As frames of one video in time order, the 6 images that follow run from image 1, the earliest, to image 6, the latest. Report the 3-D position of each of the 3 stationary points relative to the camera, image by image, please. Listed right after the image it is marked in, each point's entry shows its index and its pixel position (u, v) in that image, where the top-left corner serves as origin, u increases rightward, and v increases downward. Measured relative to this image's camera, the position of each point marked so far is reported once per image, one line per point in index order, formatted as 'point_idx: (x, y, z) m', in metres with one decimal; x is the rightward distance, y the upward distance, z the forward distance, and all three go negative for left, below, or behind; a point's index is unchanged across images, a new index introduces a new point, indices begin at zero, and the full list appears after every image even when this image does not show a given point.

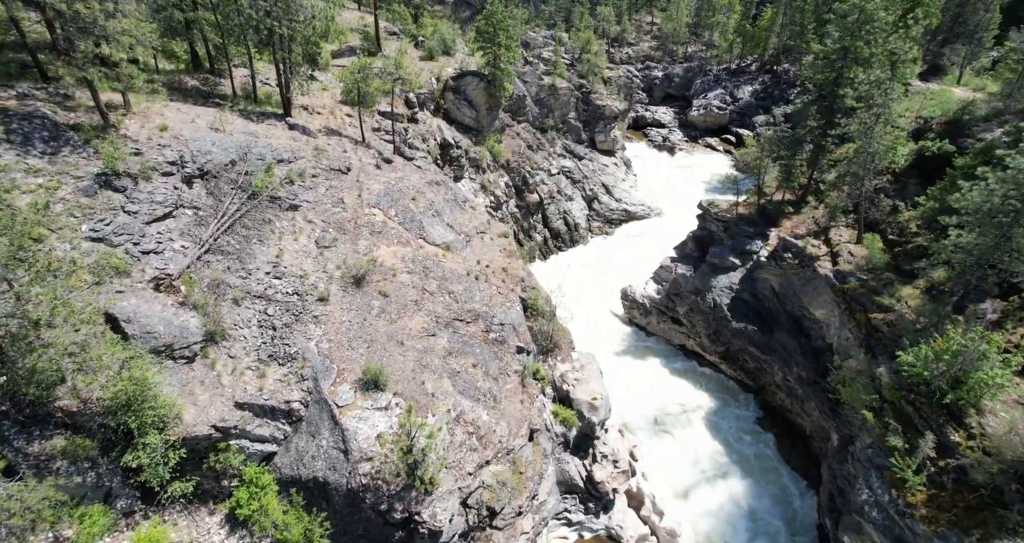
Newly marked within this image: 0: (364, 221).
0: (-6.1, +2.0, +19.9) m
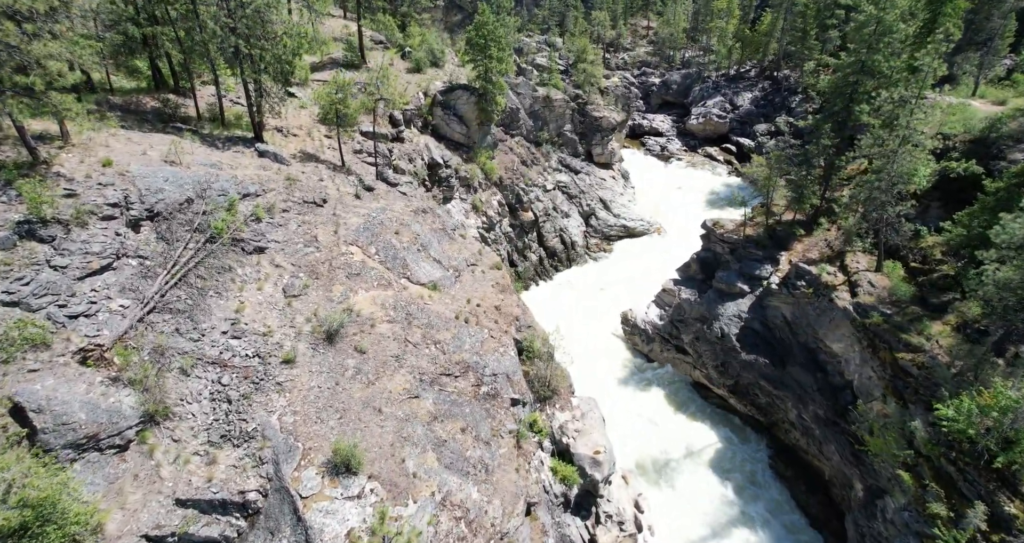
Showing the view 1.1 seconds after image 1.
0: (-6.3, +0.3, +17.9) m
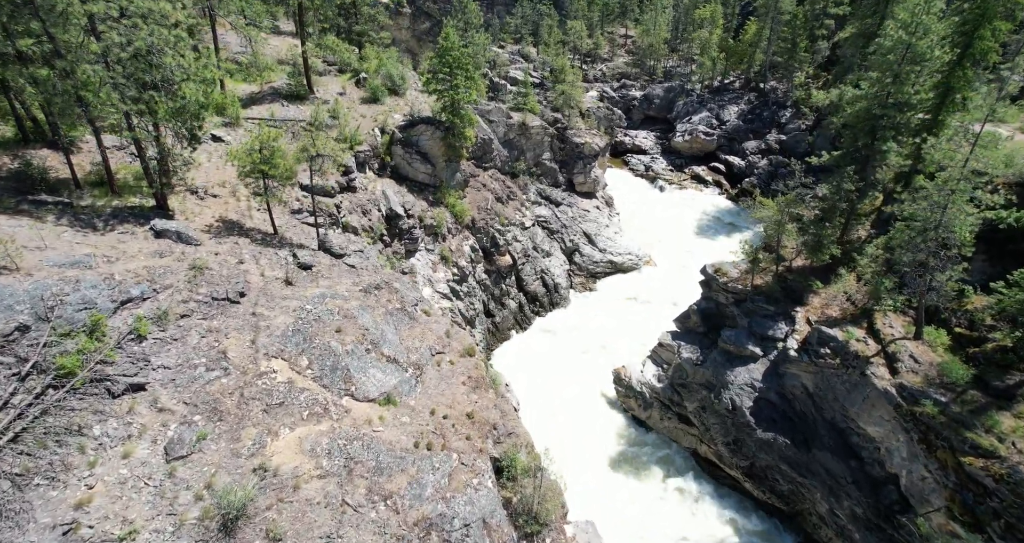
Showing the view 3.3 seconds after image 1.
0: (-7.1, -3.3, +13.4) m
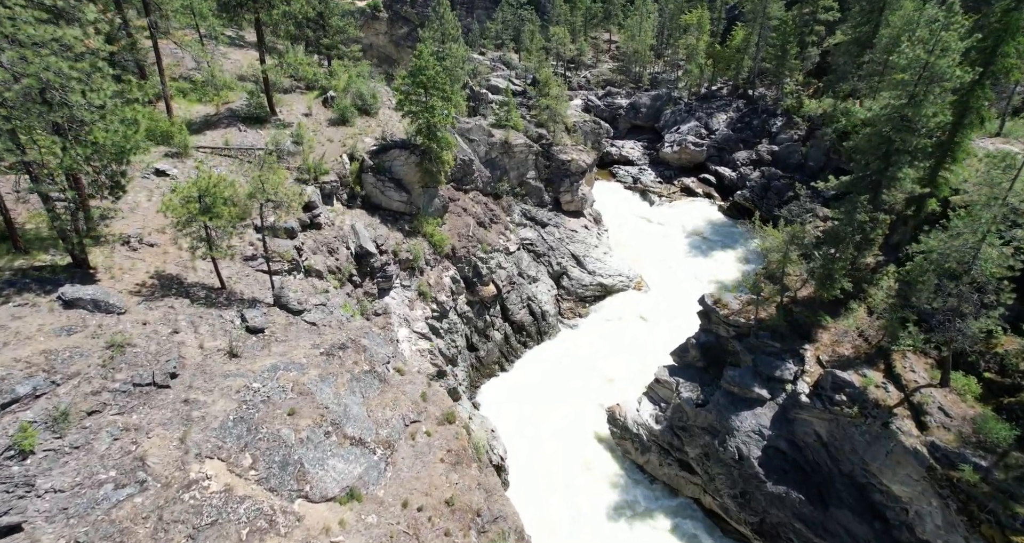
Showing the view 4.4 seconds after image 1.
0: (-7.4, -5.3, +10.9) m
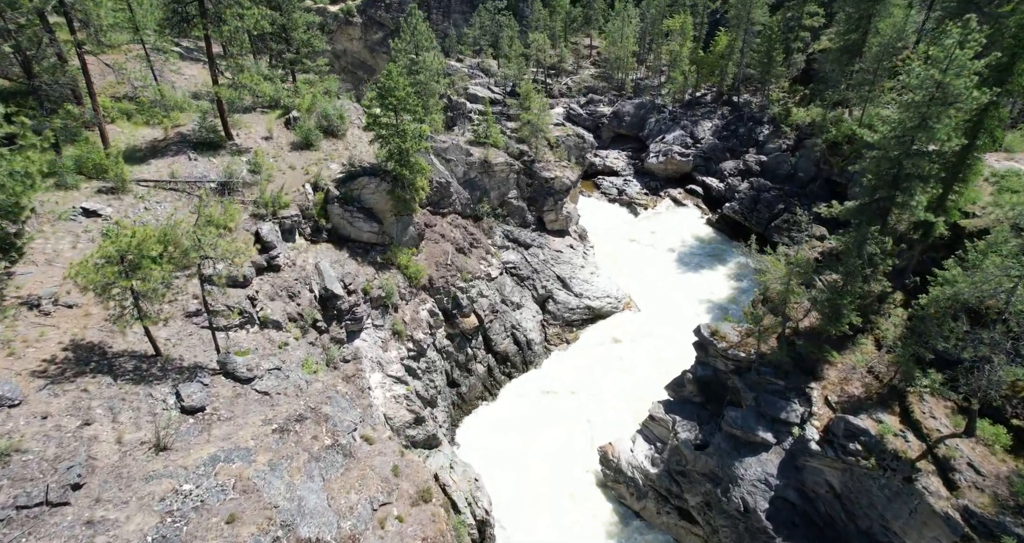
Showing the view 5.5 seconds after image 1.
0: (-7.7, -7.1, +8.6) m
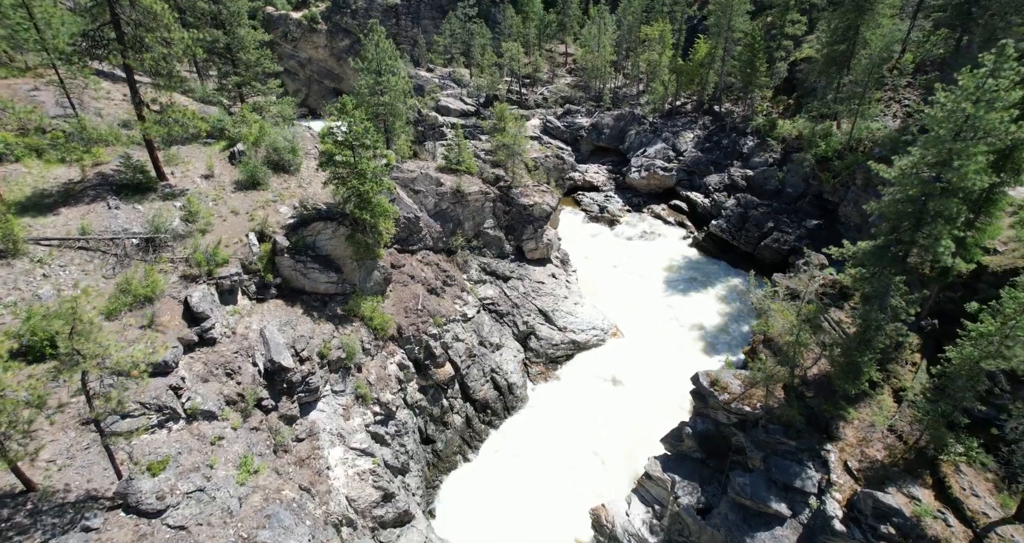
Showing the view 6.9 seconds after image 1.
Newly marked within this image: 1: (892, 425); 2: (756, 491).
0: (-7.8, -9.6, +5.6) m
1: (+14.2, -5.9, +18.2) m
2: (+9.6, -8.5, +18.8) m
